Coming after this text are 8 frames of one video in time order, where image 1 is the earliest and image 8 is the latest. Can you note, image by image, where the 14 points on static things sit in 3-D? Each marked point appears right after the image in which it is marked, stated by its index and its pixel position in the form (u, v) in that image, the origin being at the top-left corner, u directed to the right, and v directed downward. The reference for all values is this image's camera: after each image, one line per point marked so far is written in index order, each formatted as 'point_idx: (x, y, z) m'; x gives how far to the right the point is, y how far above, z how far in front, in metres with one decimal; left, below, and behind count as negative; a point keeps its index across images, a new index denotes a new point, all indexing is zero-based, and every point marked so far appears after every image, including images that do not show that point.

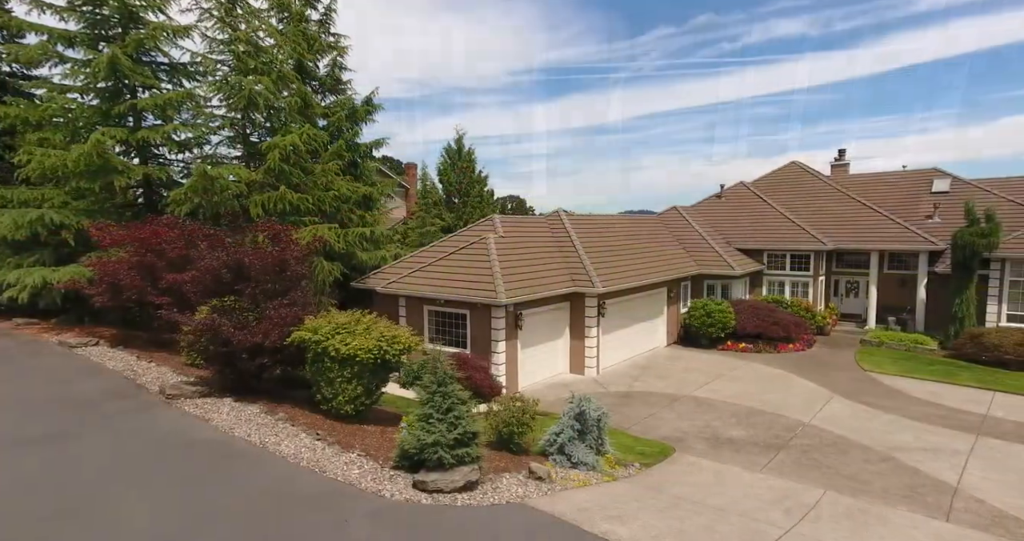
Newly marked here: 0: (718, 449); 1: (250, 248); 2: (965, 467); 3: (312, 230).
0: (+4.0, -3.4, +11.8) m
1: (-4.2, +0.4, +9.5) m
2: (+7.8, -3.4, +10.6) m
3: (-5.9, +1.2, +17.9) m
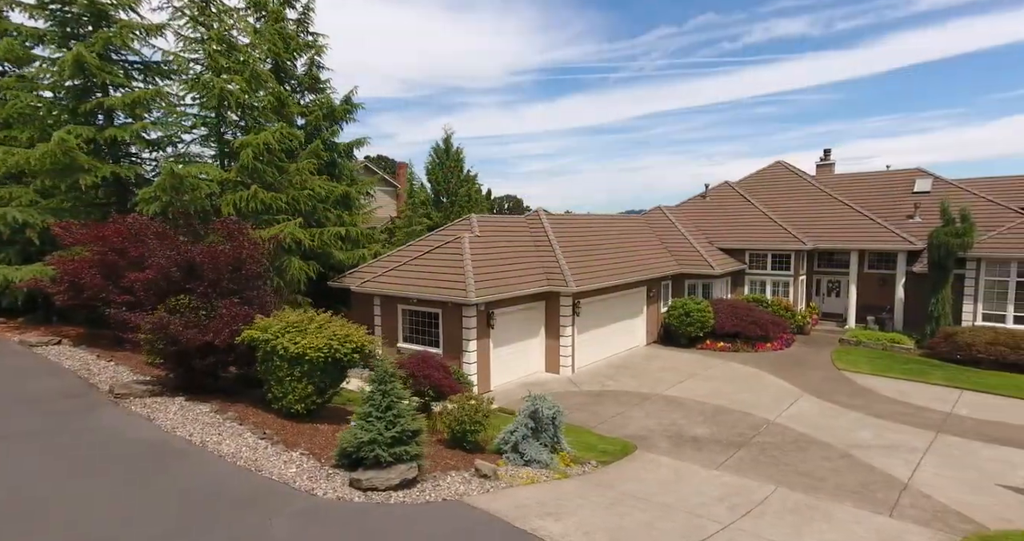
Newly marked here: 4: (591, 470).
0: (+3.3, -3.4, +11.9) m
1: (-4.9, +0.4, +9.5) m
2: (+7.1, -3.4, +10.7) m
3: (-6.6, +1.2, +17.9) m
4: (+1.3, -3.1, +9.5) m
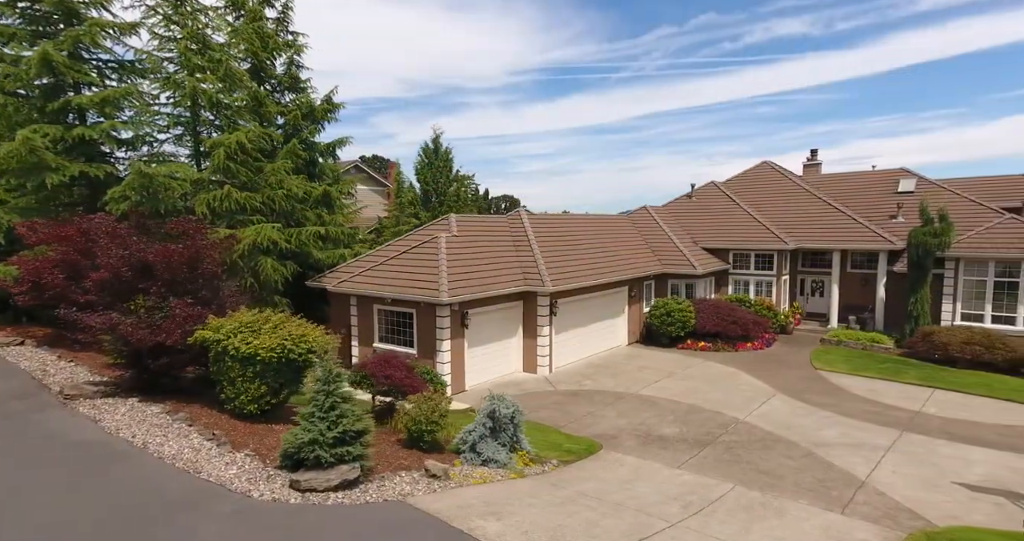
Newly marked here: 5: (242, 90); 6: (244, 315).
0: (+2.6, -3.4, +11.9) m
1: (-5.5, +0.4, +9.4) m
2: (+6.4, -3.4, +10.8) m
3: (-7.4, +1.2, +17.8) m
4: (+0.6, -3.1, +9.5) m
5: (-8.6, +5.8, +19.9) m
6: (-3.8, -0.6, +8.8) m
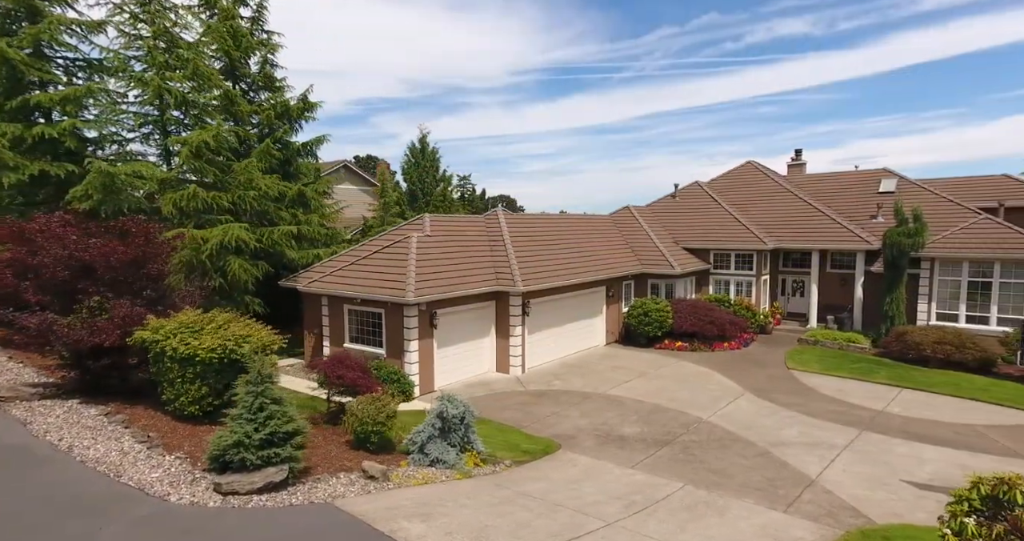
0: (+1.8, -3.4, +11.9) m
1: (-6.3, +0.4, +9.3) m
2: (+5.6, -3.4, +10.8) m
3: (-8.2, +1.2, +17.7) m
4: (-0.2, -3.1, +9.5) m
5: (-9.5, +5.8, +19.8) m
6: (-4.6, -0.6, +8.7) m
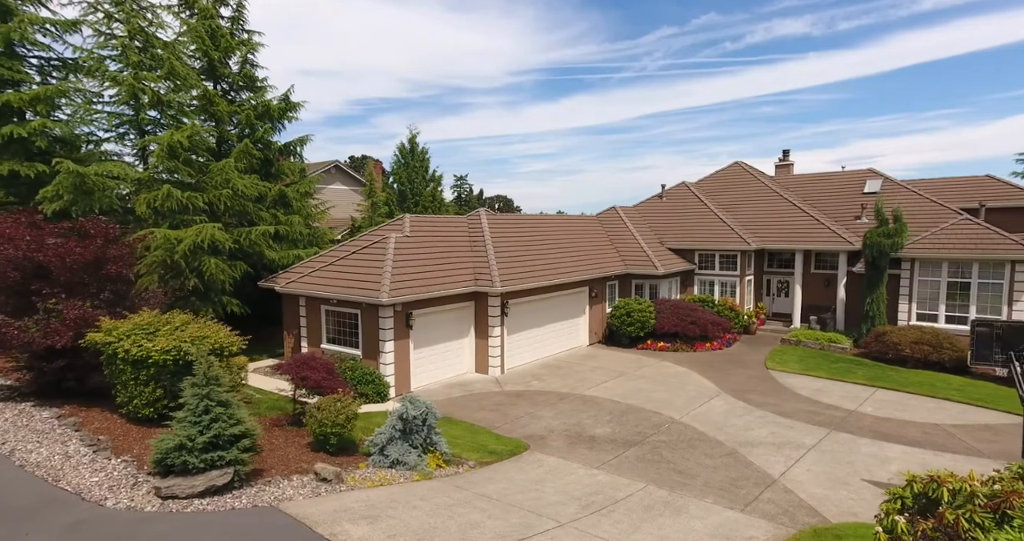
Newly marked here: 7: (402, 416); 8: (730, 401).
0: (+1.2, -3.4, +11.9) m
1: (-6.9, +0.4, +9.3) m
2: (+5.0, -3.4, +10.8) m
3: (-8.9, +1.2, +17.6) m
4: (-0.7, -3.1, +9.5) m
5: (-10.2, +5.8, +19.7) m
6: (-5.2, -0.6, +8.7) m
7: (-1.7, -2.2, +9.4) m
8: (+5.6, -3.4, +15.9) m
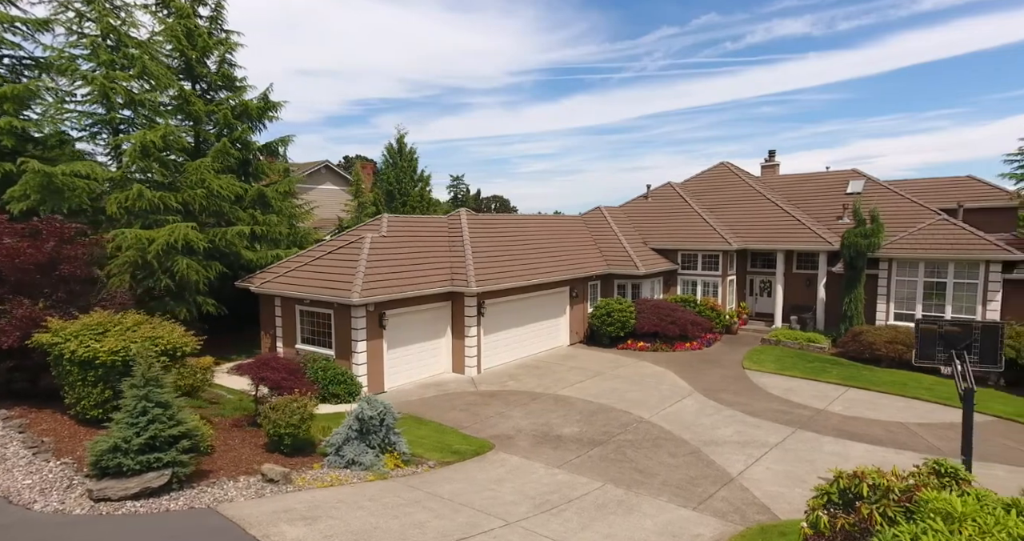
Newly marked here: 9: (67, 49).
0: (+0.5, -3.4, +12.0) m
1: (-7.5, +0.4, +9.2) m
2: (+4.4, -3.4, +10.9) m
3: (-9.6, +1.2, +17.5) m
4: (-1.4, -3.1, +9.5) m
5: (-11.0, +5.7, +19.6) m
6: (-5.8, -0.6, +8.6) m
7: (-2.3, -2.2, +9.4) m
8: (+4.9, -3.4, +15.9) m
9: (-12.9, +6.4, +17.8) m
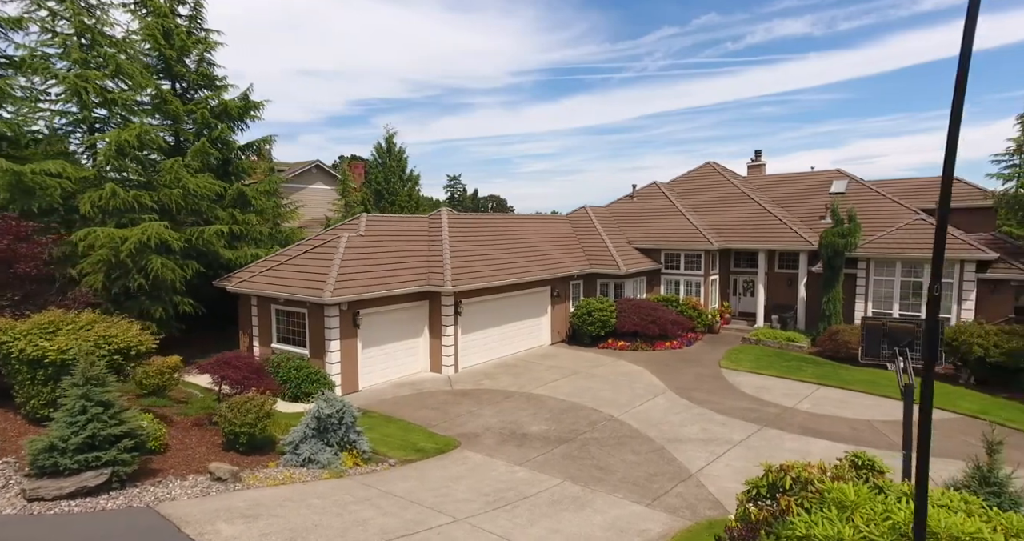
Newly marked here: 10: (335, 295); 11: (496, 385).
0: (-0.2, -3.4, +12.0) m
1: (-8.2, +0.4, +9.2) m
2: (+3.7, -3.3, +11.0) m
3: (-10.3, +1.2, +17.5) m
4: (-2.0, -3.1, +9.5) m
5: (-11.7, +5.8, +19.5) m
6: (-6.5, -0.6, +8.6) m
7: (-3.0, -2.2, +9.4) m
8: (+4.2, -3.3, +16.1) m
9: (-13.6, +6.4, +17.7) m
10: (-4.6, -0.7, +16.2) m
11: (-0.5, -3.4, +18.1) m
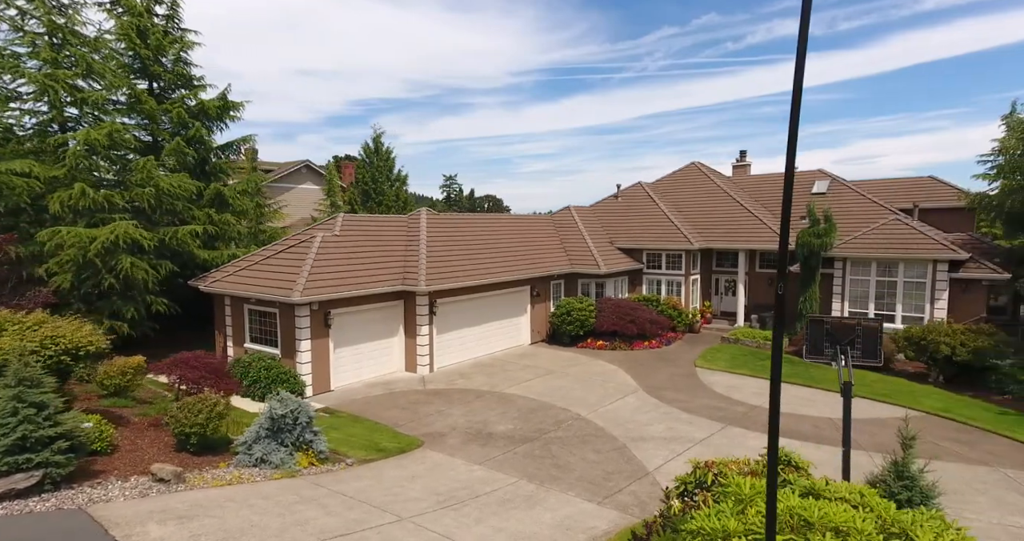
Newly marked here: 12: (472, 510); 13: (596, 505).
0: (-0.9, -3.4, +12.0) m
1: (-8.9, +0.4, +9.1) m
2: (+3.0, -3.3, +11.1) m
3: (-11.1, +1.2, +17.4) m
4: (-2.7, -3.1, +9.5) m
5: (-12.5, +5.8, +19.4) m
6: (-7.2, -0.6, +8.6) m
7: (-3.7, -2.2, +9.4) m
8: (+3.4, -3.3, +16.1) m
9: (-14.4, +6.4, +17.6) m
10: (-5.4, -0.7, +16.2) m
11: (-1.3, -3.4, +18.1) m
12: (-0.5, -3.1, +8.1) m
13: (+1.2, -3.3, +8.5) m
